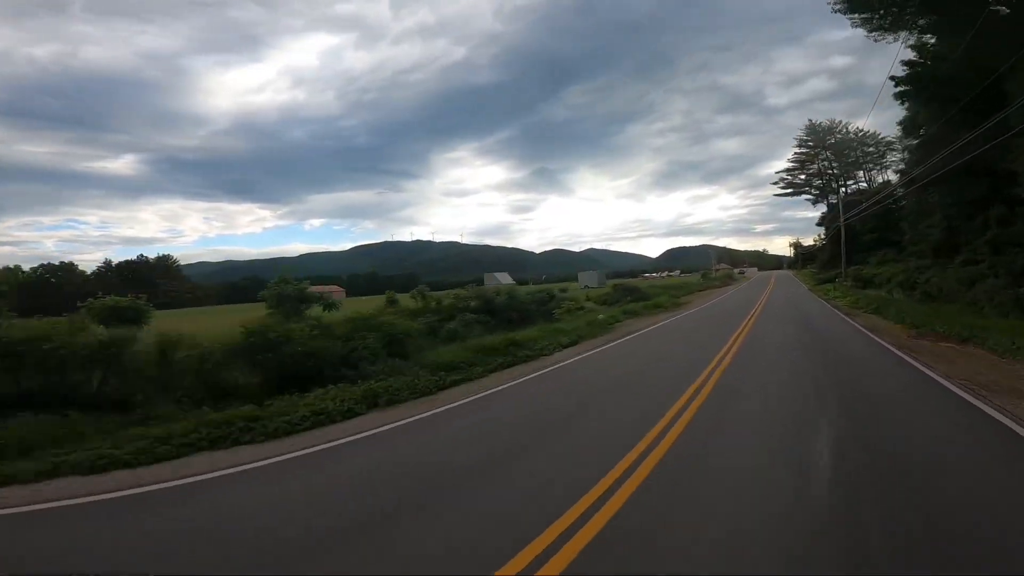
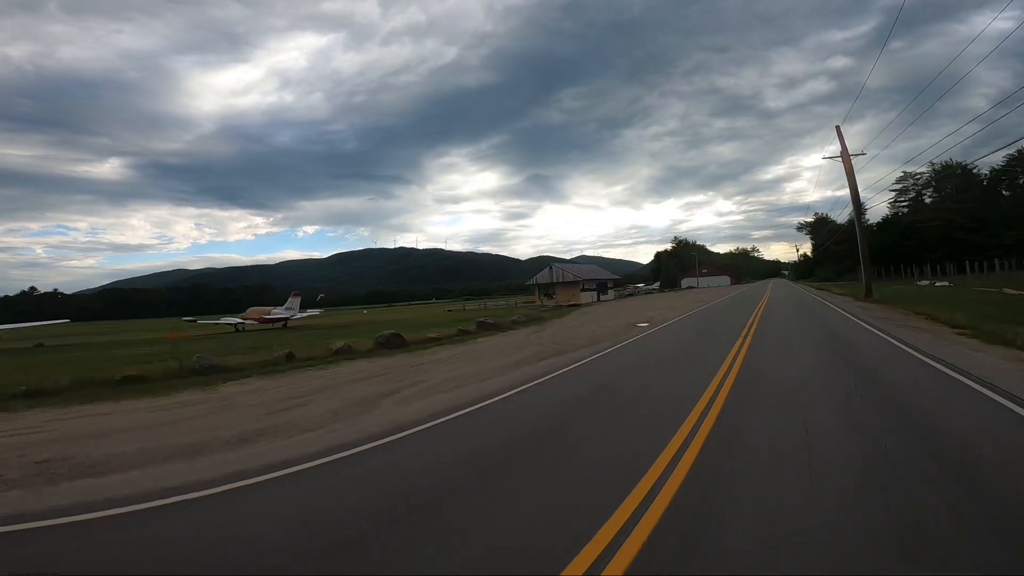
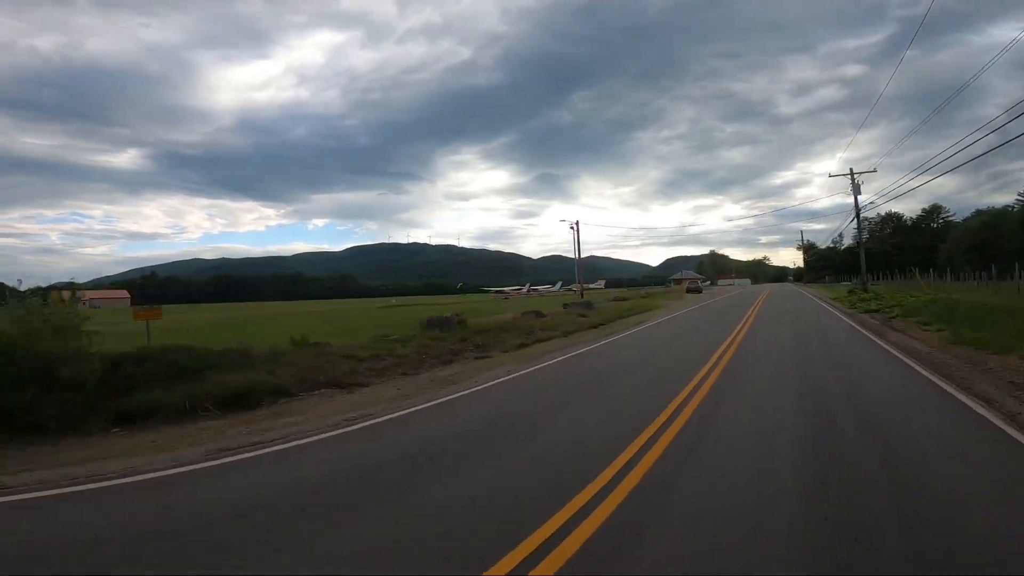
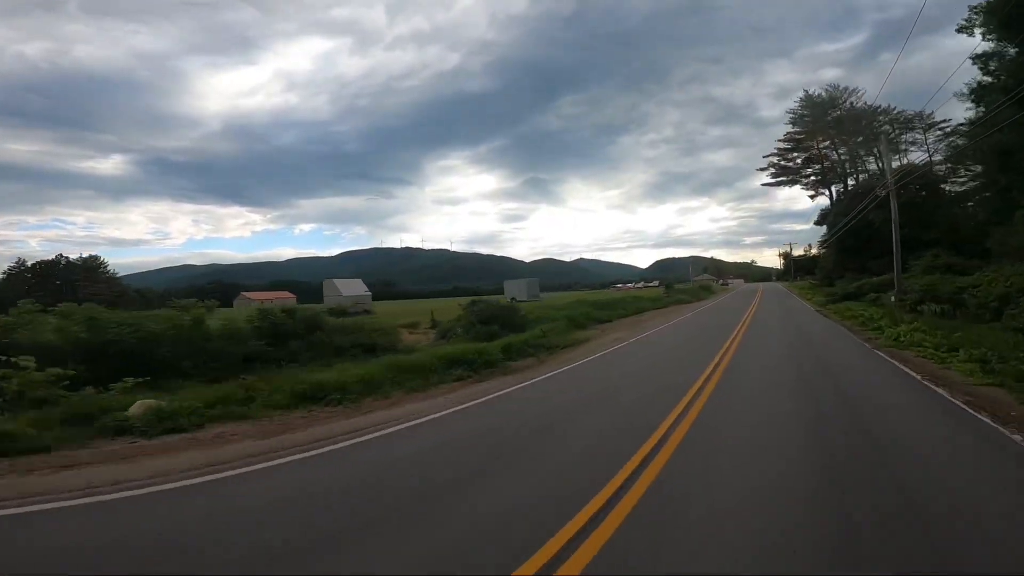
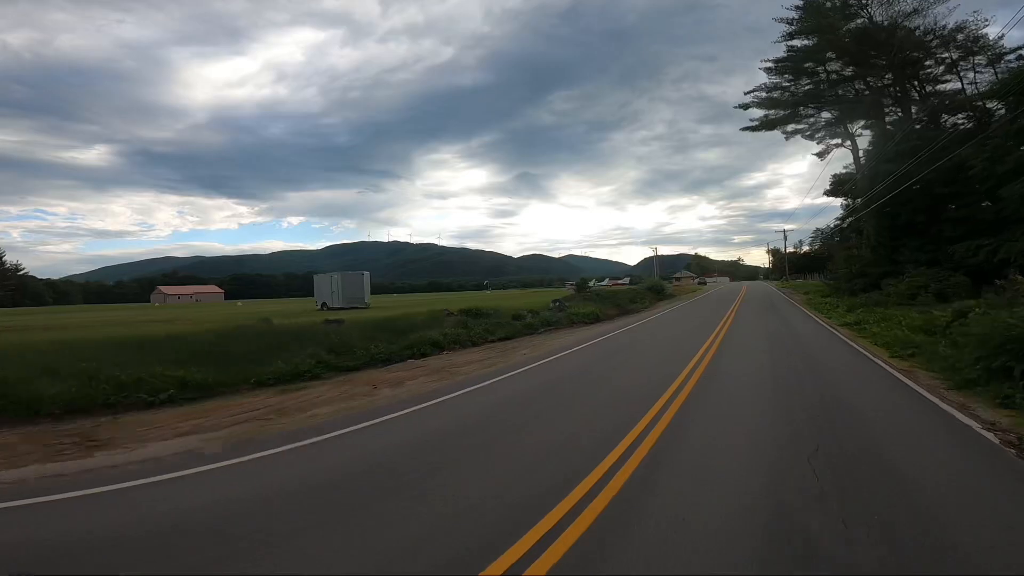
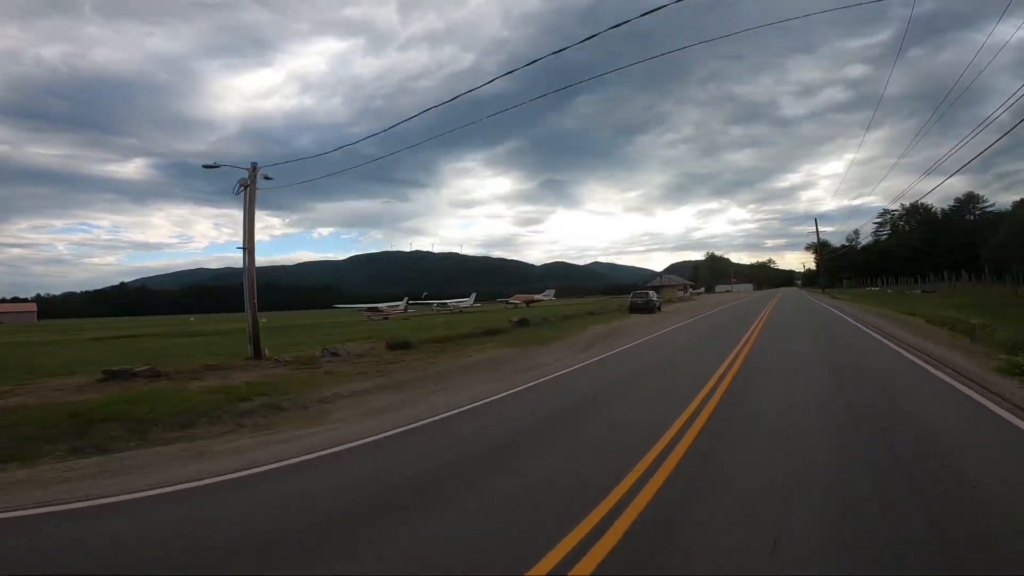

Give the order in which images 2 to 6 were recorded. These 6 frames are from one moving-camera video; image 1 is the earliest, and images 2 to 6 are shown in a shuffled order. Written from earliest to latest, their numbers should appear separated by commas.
4, 5, 3, 6, 2
